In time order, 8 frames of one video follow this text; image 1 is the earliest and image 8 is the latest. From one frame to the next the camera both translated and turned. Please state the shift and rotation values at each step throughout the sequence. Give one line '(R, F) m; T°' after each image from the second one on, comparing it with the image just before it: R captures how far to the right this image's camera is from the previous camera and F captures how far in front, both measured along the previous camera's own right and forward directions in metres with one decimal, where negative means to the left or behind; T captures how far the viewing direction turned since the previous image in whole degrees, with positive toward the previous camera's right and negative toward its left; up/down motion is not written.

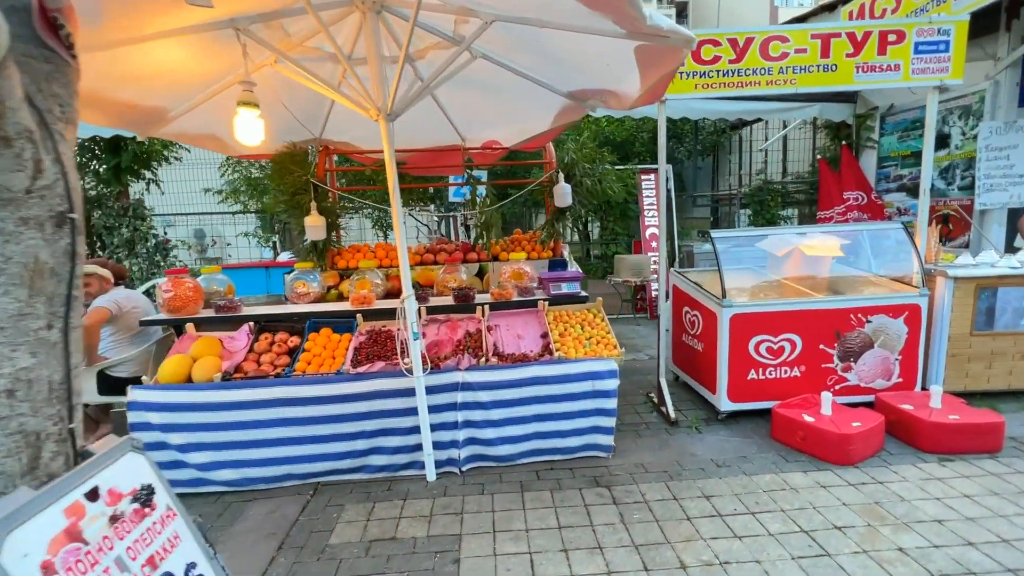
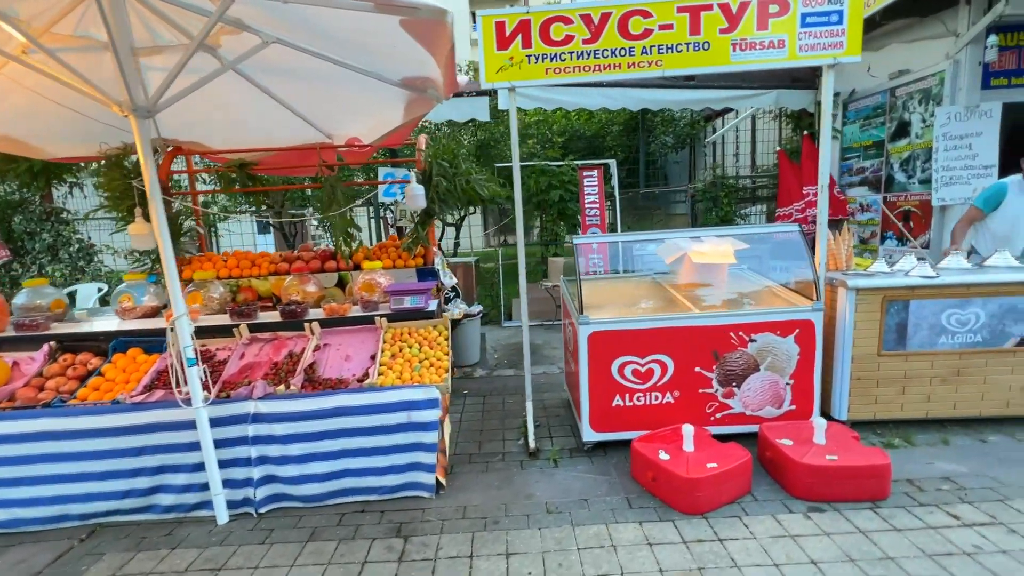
(+1.3, +0.5) m; -2°
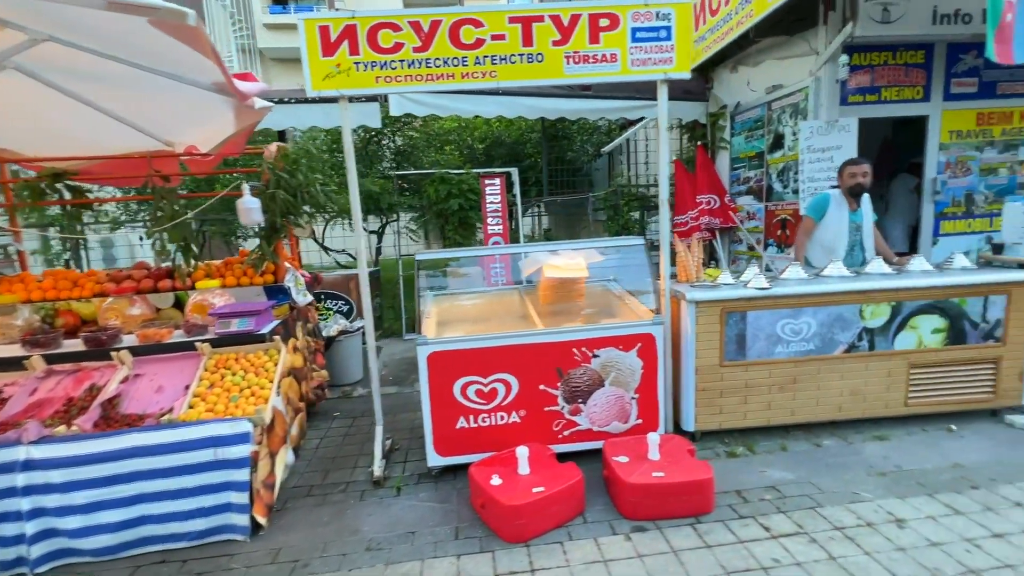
(+0.8, +0.1) m; +6°
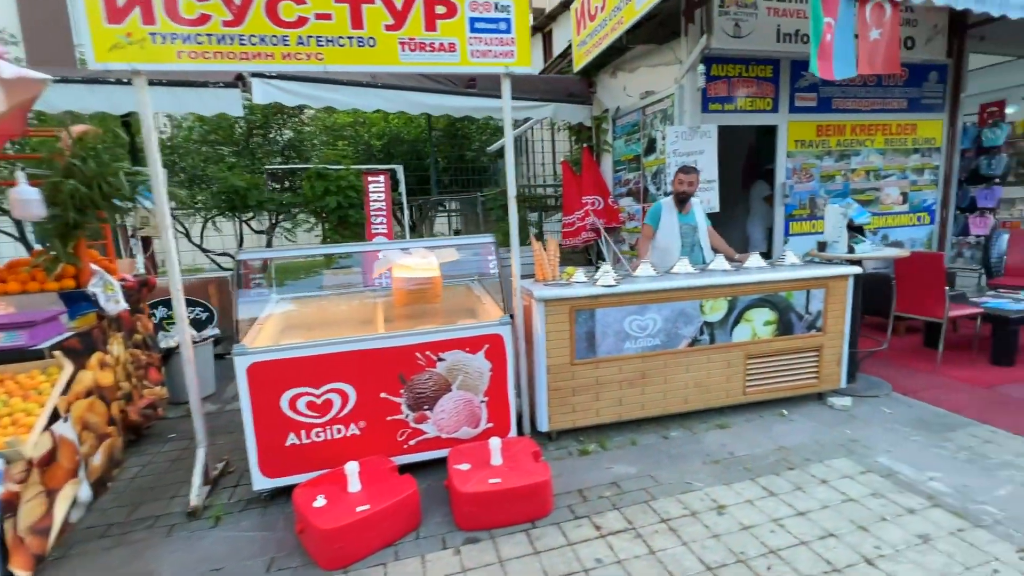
(+0.5, +0.1) m; +9°
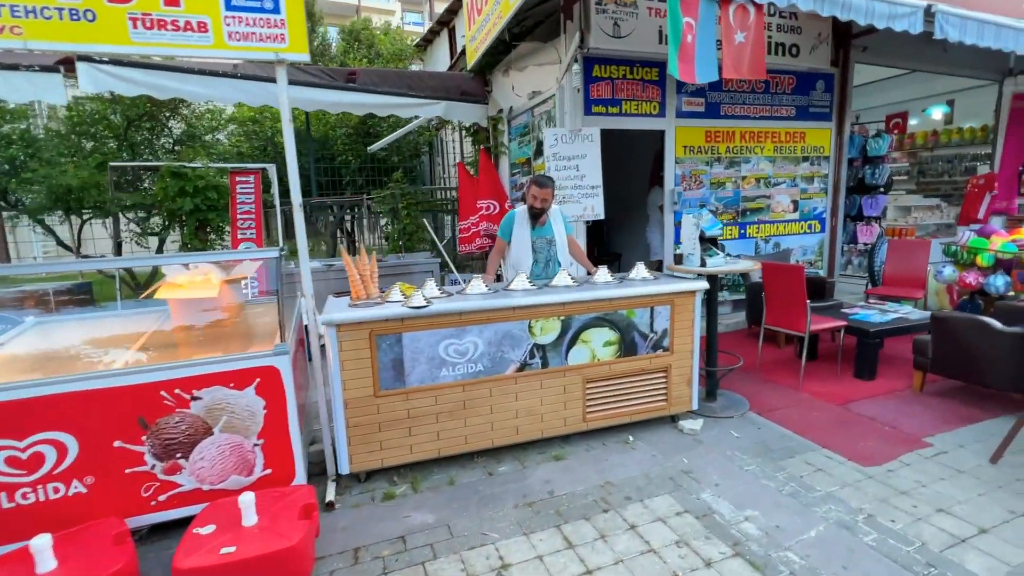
(+1.1, +0.4) m; +5°
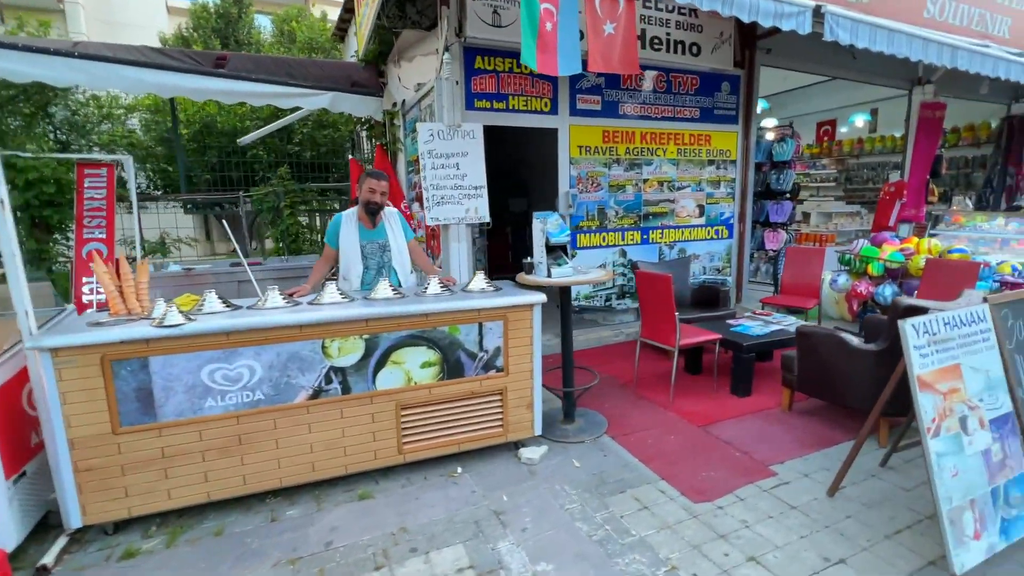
(+1.1, +0.4) m; +3°
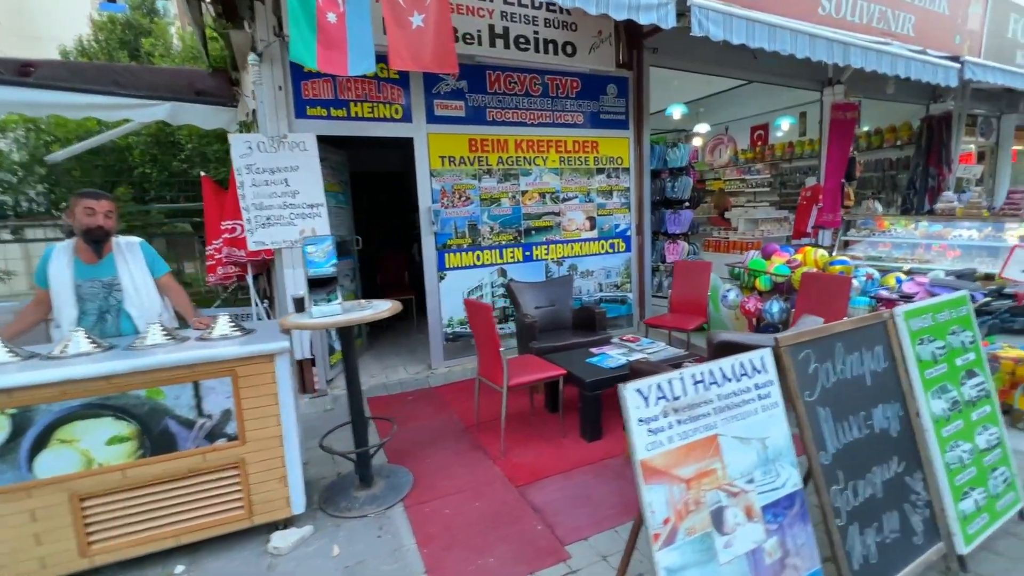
(+1.4, +0.6) m; +2°
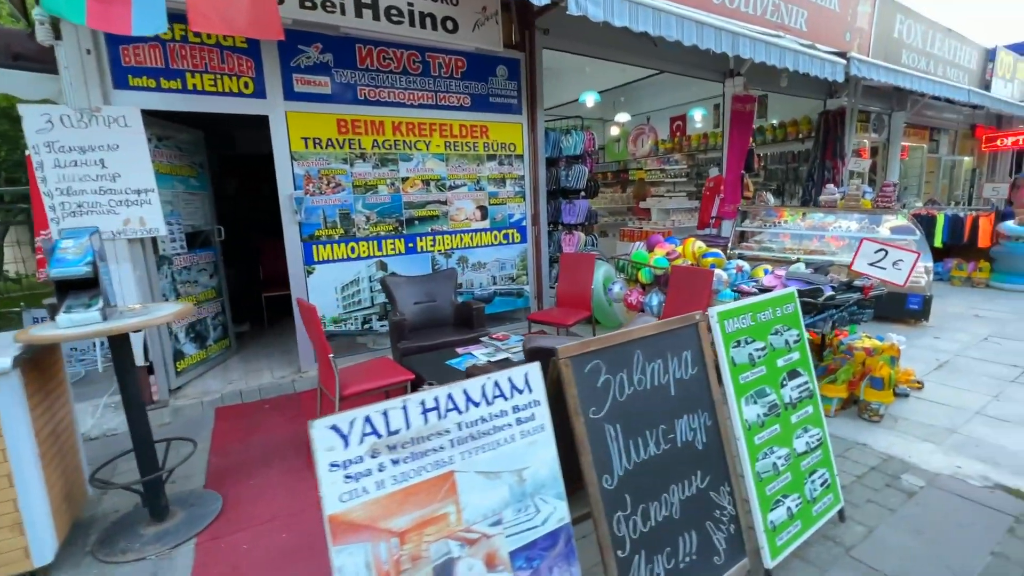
(+0.8, +0.3) m; +6°
